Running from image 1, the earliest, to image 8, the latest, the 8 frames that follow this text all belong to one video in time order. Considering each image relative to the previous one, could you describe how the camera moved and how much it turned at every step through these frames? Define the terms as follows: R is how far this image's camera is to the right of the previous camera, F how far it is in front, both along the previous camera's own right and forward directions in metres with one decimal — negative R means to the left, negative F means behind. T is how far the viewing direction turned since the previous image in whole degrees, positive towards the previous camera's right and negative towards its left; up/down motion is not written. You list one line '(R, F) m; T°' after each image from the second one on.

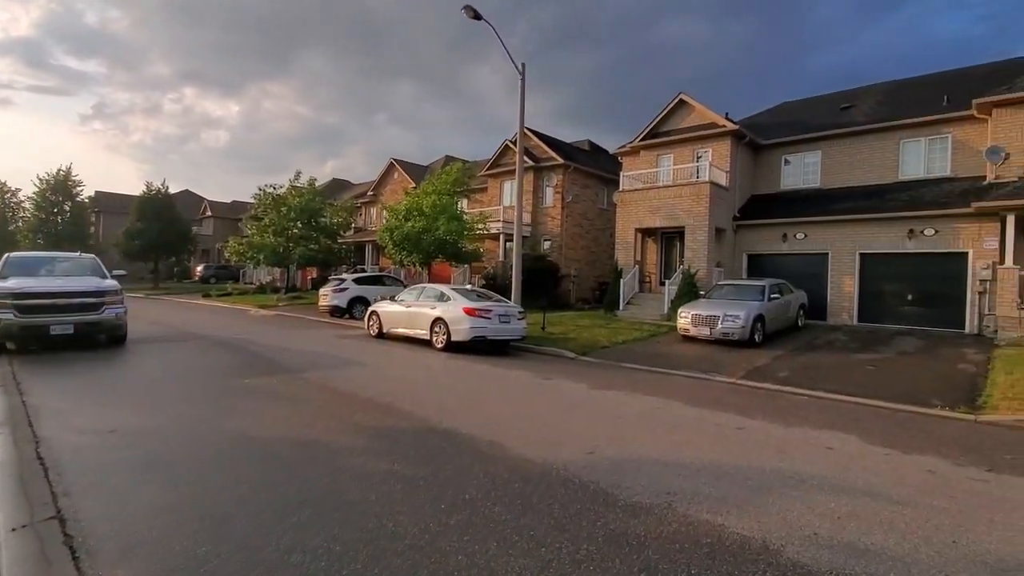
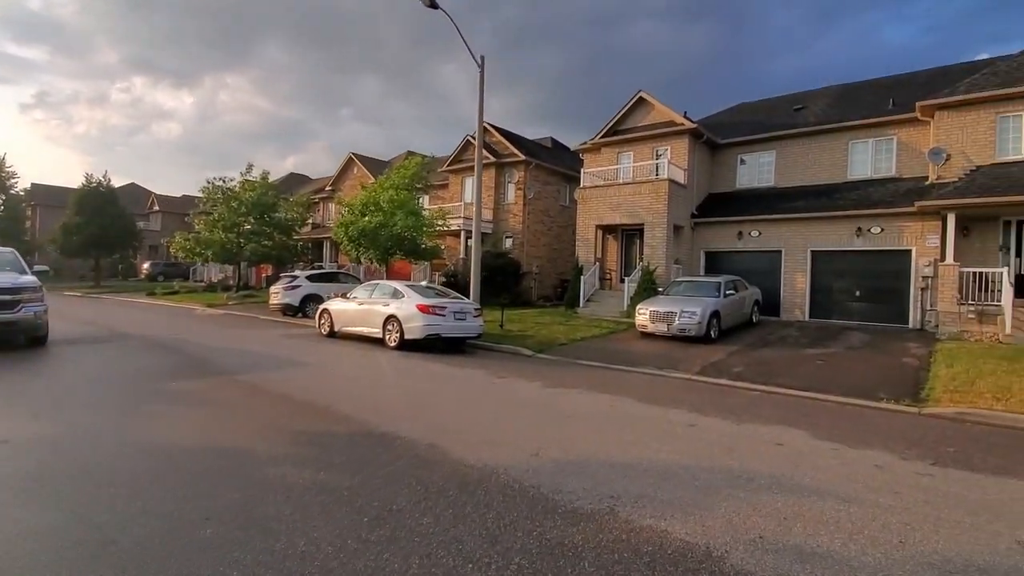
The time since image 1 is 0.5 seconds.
(+0.2, +0.3) m; +4°
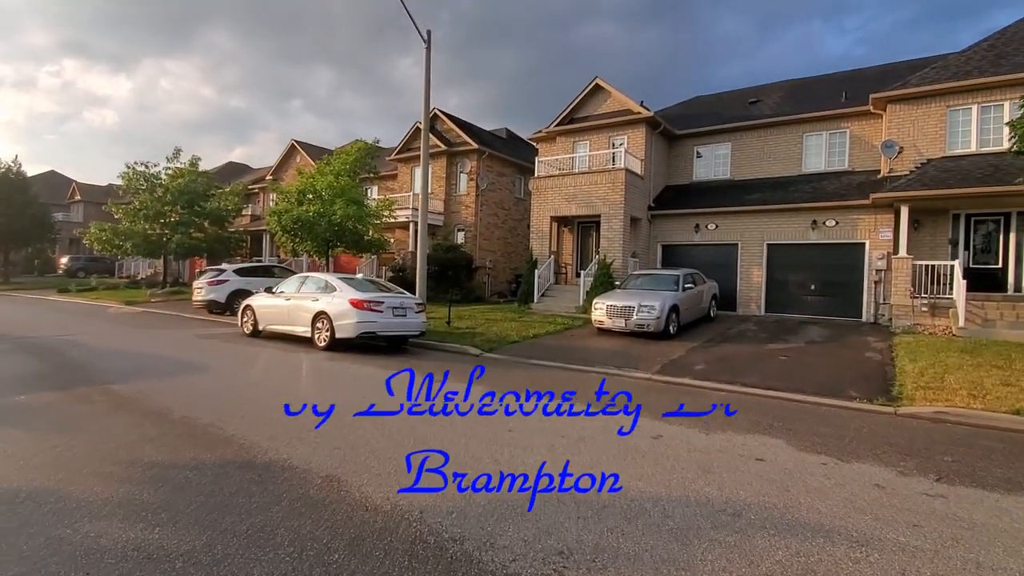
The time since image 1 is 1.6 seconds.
(+0.2, +1.0) m; +5°
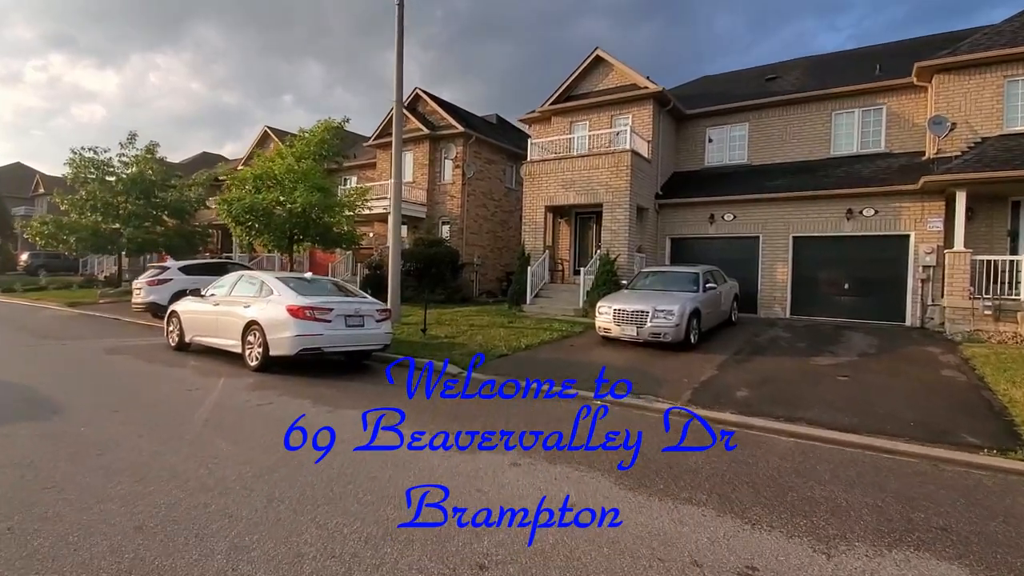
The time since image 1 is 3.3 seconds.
(+0.1, +2.2) m; +1°
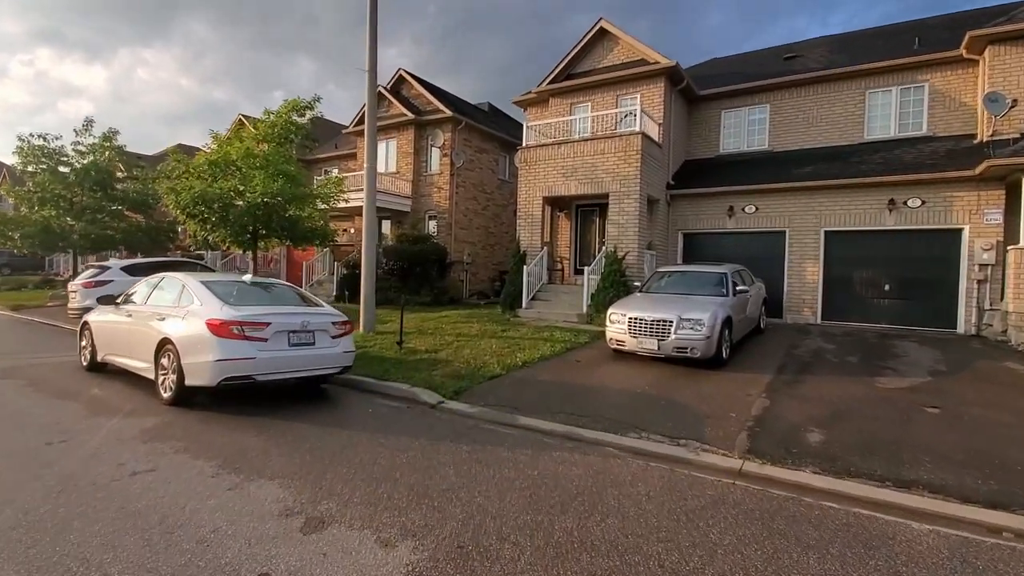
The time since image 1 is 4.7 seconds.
(0.0, +1.8) m; +1°
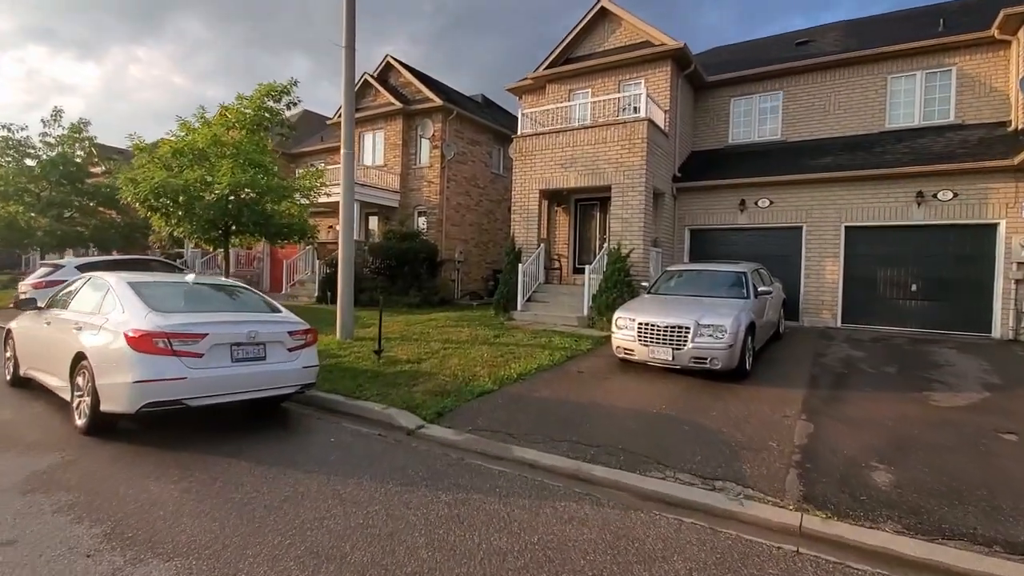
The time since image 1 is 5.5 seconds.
(0.0, +1.1) m; +1°
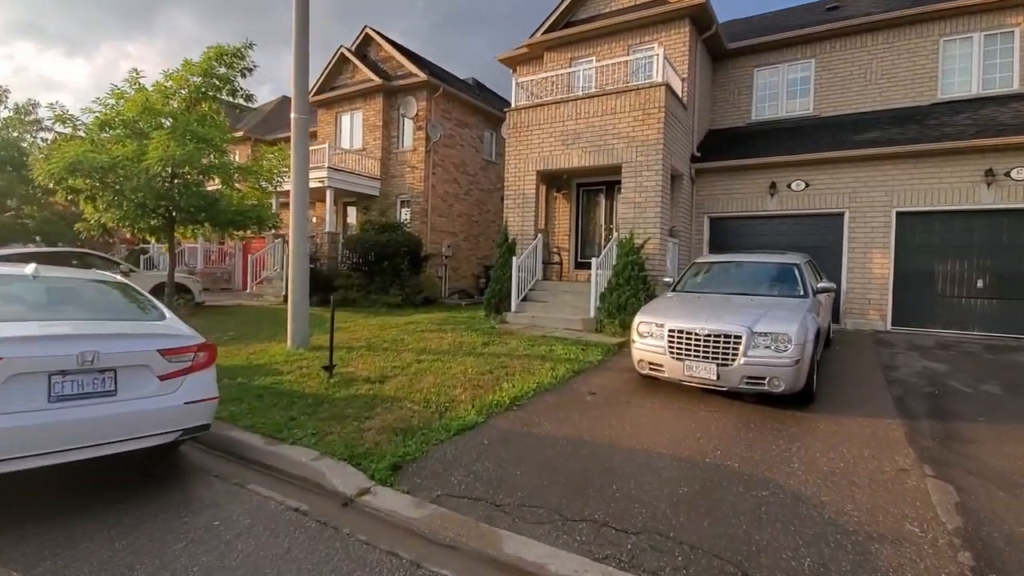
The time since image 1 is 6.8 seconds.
(0.0, +1.8) m; +1°
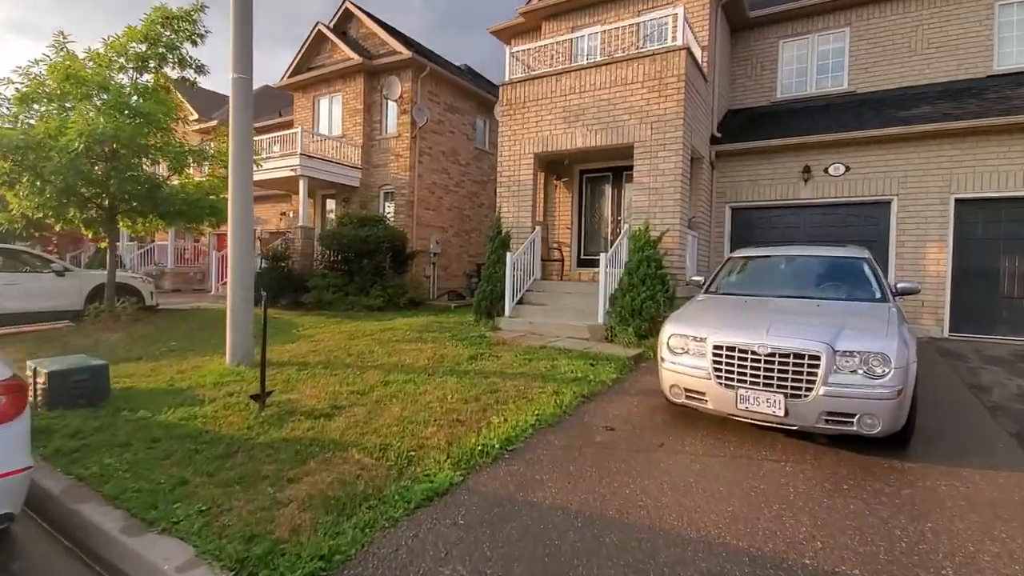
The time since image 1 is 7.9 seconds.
(0.0, +1.5) m; 0°
